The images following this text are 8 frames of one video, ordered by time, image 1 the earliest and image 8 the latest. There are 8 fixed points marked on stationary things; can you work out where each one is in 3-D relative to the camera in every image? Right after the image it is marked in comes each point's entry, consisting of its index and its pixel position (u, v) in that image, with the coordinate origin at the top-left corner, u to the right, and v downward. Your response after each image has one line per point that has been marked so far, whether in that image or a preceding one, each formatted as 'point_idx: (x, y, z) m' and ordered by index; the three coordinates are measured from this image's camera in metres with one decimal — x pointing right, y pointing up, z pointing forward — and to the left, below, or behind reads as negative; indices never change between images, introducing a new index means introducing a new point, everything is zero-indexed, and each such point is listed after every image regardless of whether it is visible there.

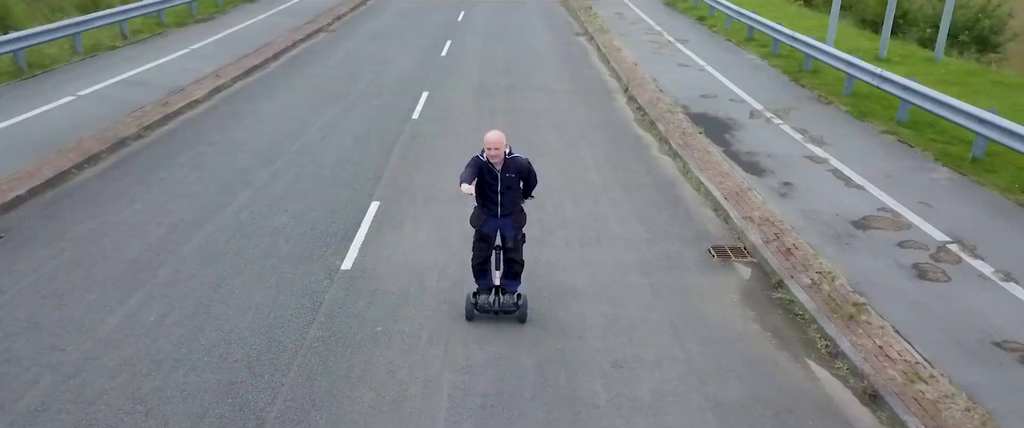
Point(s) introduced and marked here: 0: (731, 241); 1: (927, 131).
0: (+2.5, -0.3, +8.1) m
1: (+6.3, +1.3, +11.0) m
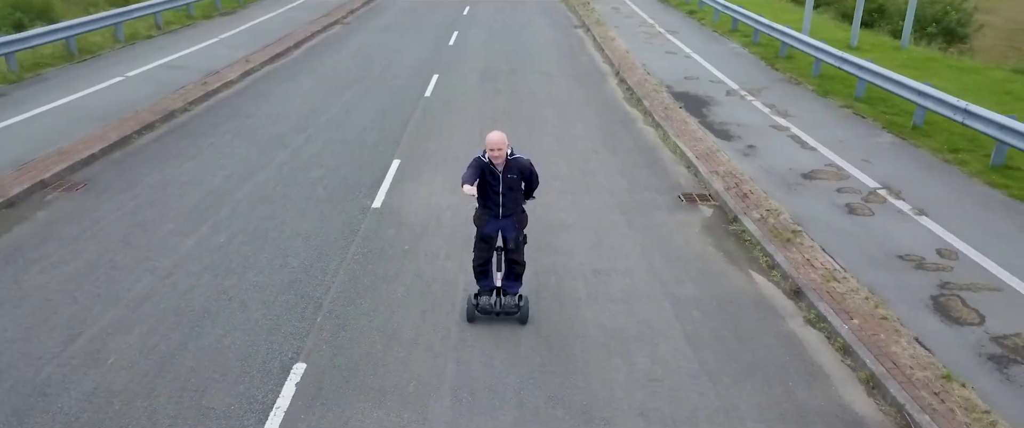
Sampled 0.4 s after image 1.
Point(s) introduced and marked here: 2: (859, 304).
0: (+2.5, +0.4, +9.6) m
1: (+6.4, +1.9, +12.5) m
2: (+3.2, -0.8, +6.5) m
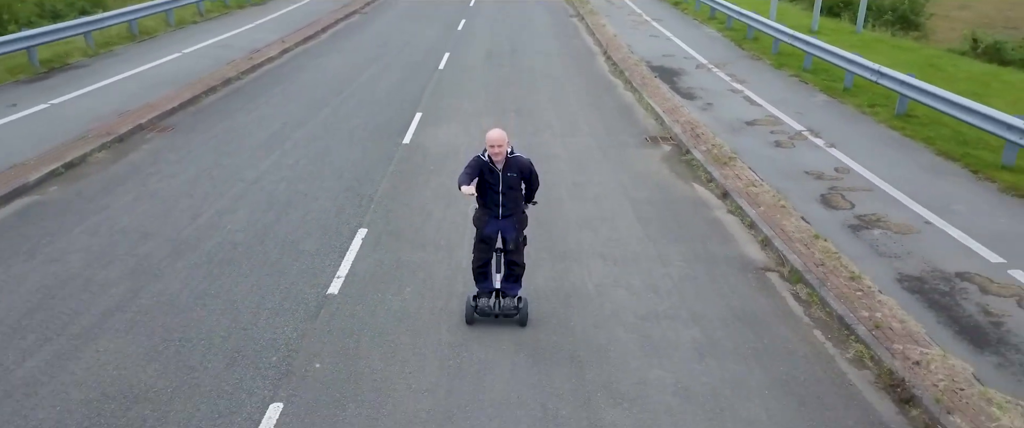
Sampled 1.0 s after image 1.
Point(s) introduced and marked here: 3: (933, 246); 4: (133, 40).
0: (+2.5, +1.4, +12.0) m
1: (+6.4, +2.9, +14.9) m
2: (+3.2, +0.2, +8.9) m
3: (+4.4, -0.3, +7.6) m
4: (-9.5, +4.4, +18.1) m
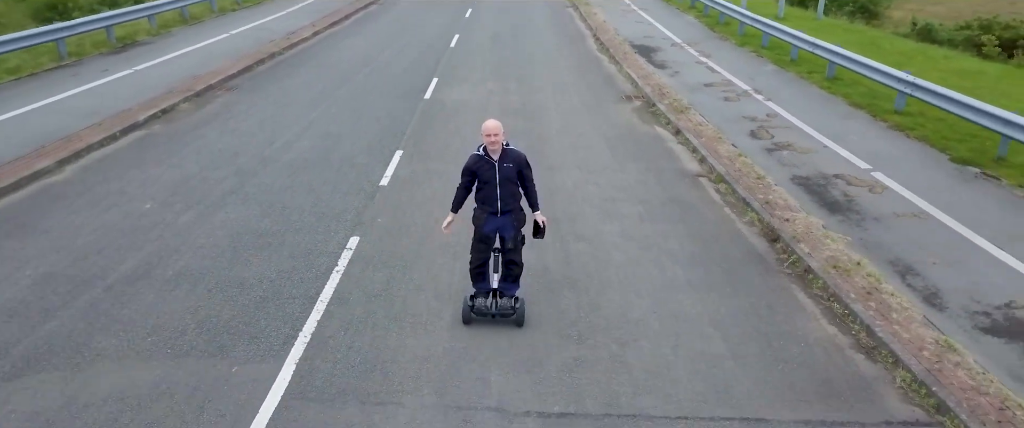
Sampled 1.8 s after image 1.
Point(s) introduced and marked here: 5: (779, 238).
0: (+2.5, +2.5, +14.7) m
1: (+6.4, +4.0, +17.6) m
2: (+3.2, +1.3, +11.6) m
3: (+4.4, +0.8, +10.2) m
4: (-9.5, +5.6, +20.8) m
5: (+2.9, -0.3, +7.8) m
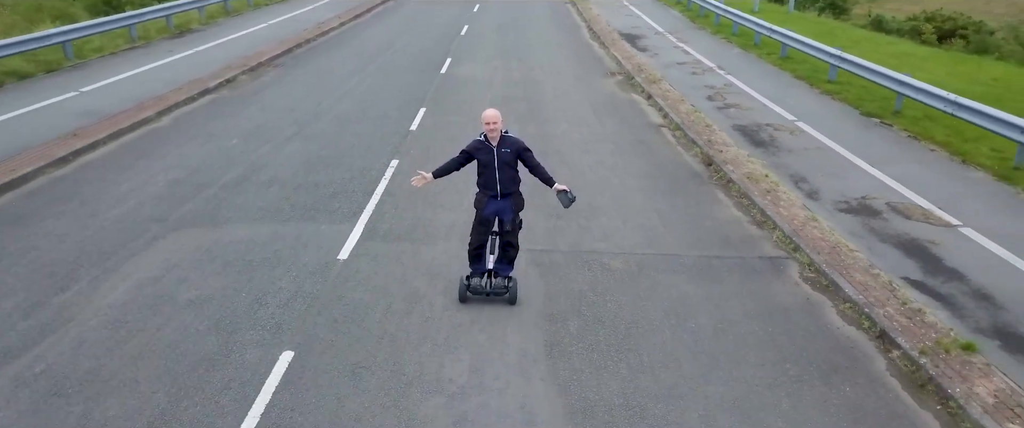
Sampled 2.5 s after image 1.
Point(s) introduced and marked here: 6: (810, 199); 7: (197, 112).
0: (+2.6, +3.5, +17.4) m
1: (+6.5, +5.0, +20.2) m
2: (+3.2, +2.4, +14.3) m
3: (+4.4, +1.8, +12.9) m
4: (-9.4, +6.6, +23.6) m
5: (+2.9, +0.8, +10.5) m
6: (+3.8, +0.2, +9.2) m
7: (-5.8, +1.9, +13.2) m
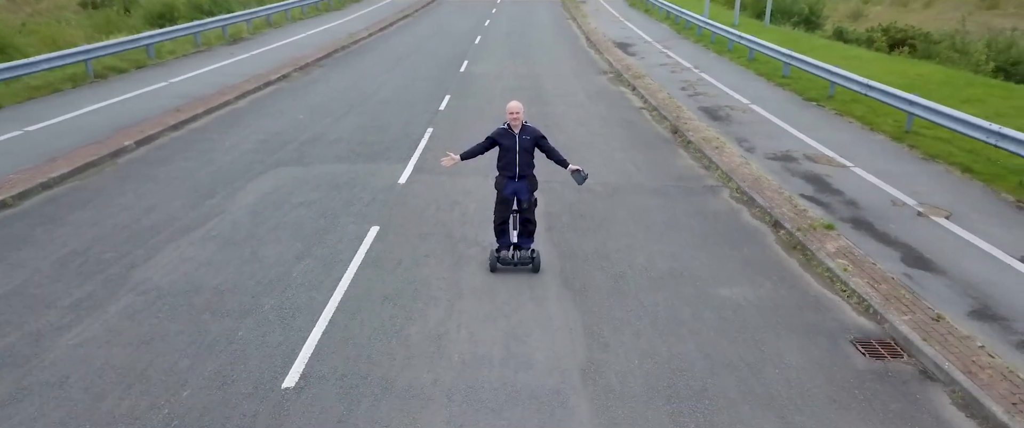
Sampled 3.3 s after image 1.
0: (+2.8, +4.1, +20.5) m
1: (+6.8, +5.5, +23.3) m
2: (+3.4, +3.1, +17.3) m
3: (+4.6, +2.6, +15.9) m
4: (-9.1, +7.0, +26.9) m
5: (+3.1, +1.6, +13.5) m
6: (+4.0, +1.1, +12.2) m
7: (-5.6, +2.7, +16.3) m
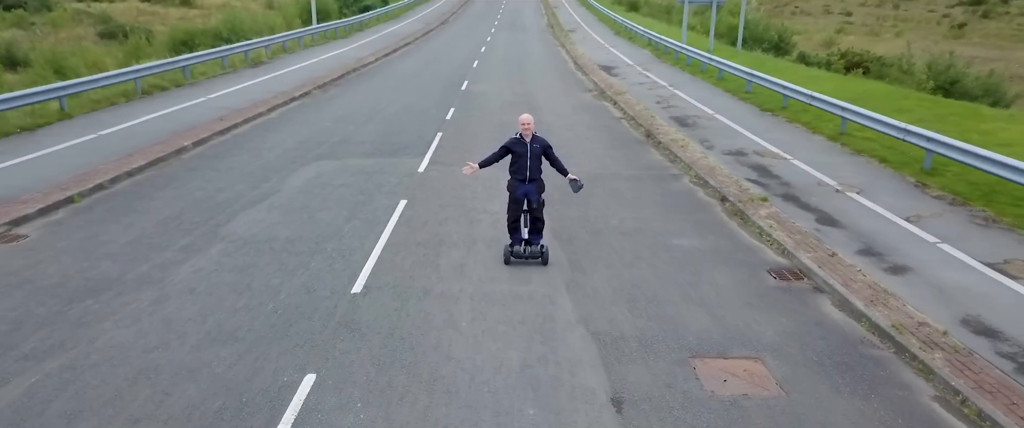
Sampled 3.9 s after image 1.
0: (+2.7, +4.0, +23.0) m
1: (+6.6, +5.3, +25.9) m
2: (+3.3, +3.1, +19.7) m
3: (+4.6, +2.6, +18.3) m
4: (-9.3, +6.6, +29.3) m
5: (+3.1, +1.8, +15.9) m
6: (+3.9, +1.3, +14.5) m
7: (-5.7, +2.7, +18.6) m
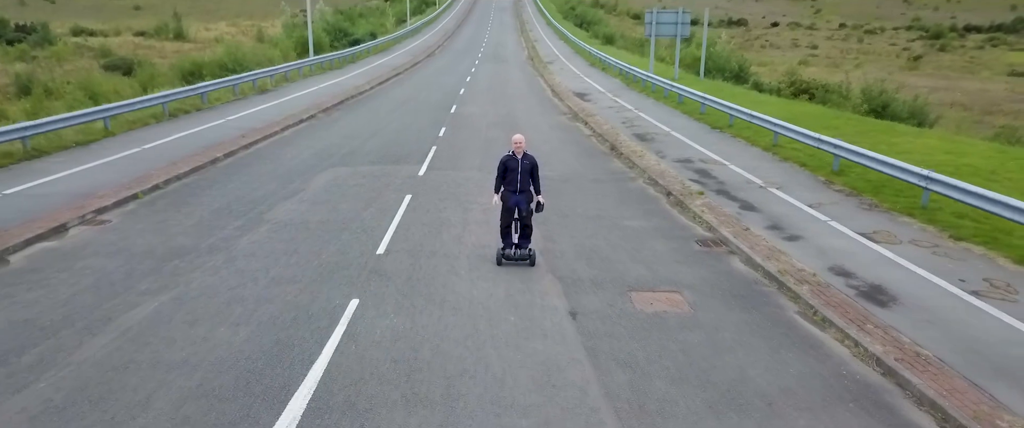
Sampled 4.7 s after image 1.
0: (+2.1, +3.6, +25.7) m
1: (+5.9, +4.8, +28.8) m
2: (+2.8, +2.9, +22.5) m
3: (+4.1, +2.5, +21.1) m
4: (-10.1, +5.9, +31.9) m
5: (+2.7, +1.7, +18.6) m
6: (+3.6, +1.3, +17.2) m
7: (-6.2, +2.5, +21.1) m
